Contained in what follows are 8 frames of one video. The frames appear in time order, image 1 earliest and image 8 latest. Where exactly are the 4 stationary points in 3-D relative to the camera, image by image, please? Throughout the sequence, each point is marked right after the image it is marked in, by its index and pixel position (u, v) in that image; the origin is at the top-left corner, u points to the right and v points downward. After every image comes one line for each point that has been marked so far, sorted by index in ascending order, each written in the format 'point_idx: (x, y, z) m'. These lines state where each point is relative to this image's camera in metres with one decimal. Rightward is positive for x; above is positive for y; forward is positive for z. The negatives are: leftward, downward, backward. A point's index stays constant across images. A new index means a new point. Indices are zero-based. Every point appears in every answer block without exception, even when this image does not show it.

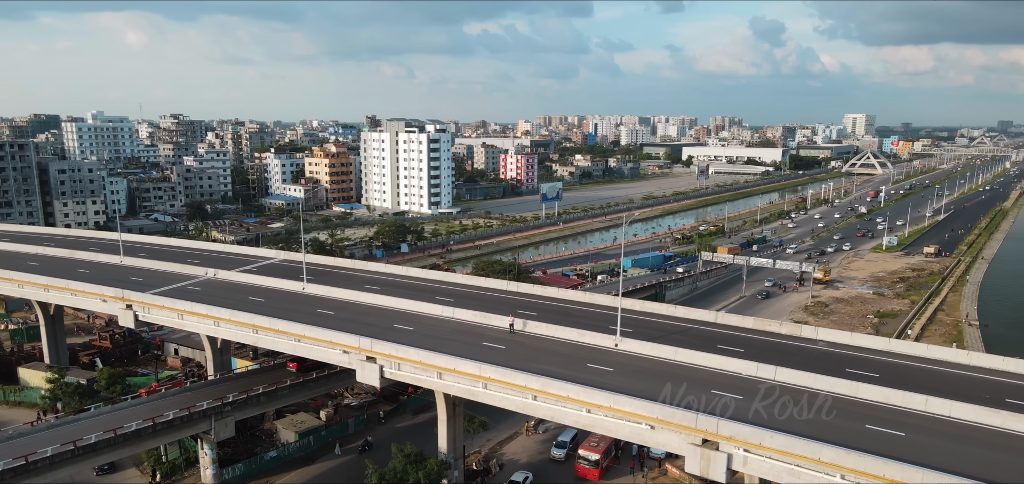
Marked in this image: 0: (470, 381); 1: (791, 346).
0: (-1.3, -4.4, +19.5) m
1: (+9.0, -3.4, +19.7) m
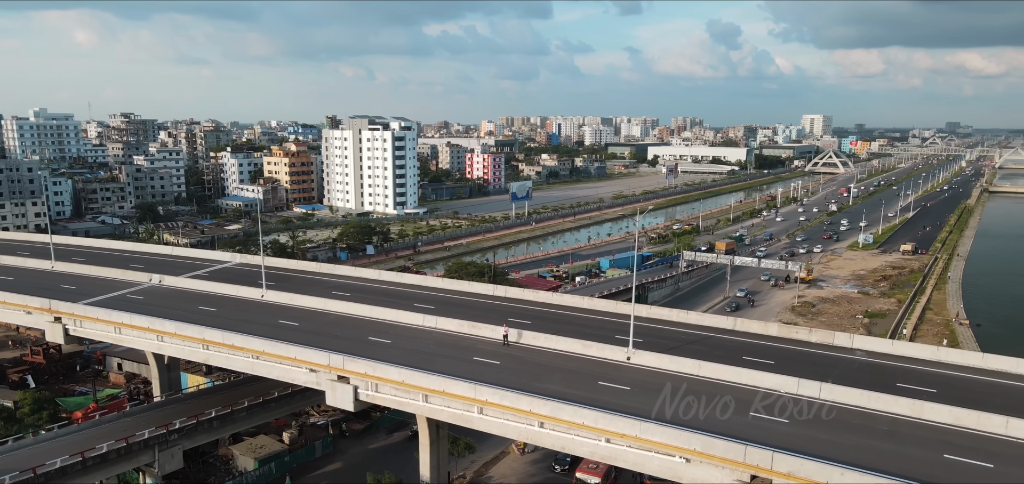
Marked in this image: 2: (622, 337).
0: (-1.3, -4.4, +16.6) m
1: (+8.9, -3.3, +17.4) m
2: (+3.5, -3.1, +19.4) m
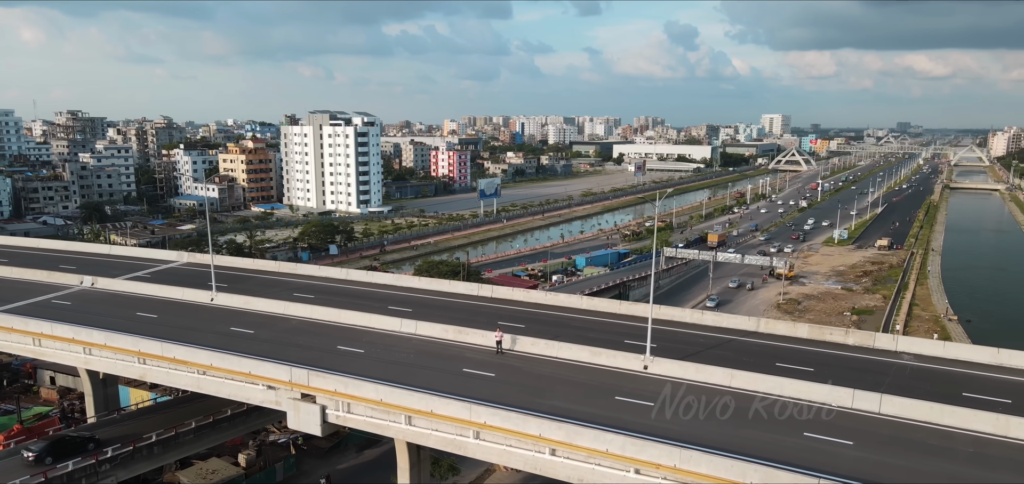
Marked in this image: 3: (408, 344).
0: (-1.3, -4.2, +13.8) m
1: (+8.9, -3.0, +15.2) m
2: (+3.3, -2.8, +16.9) m
3: (-3.1, -3.1, +18.4) m
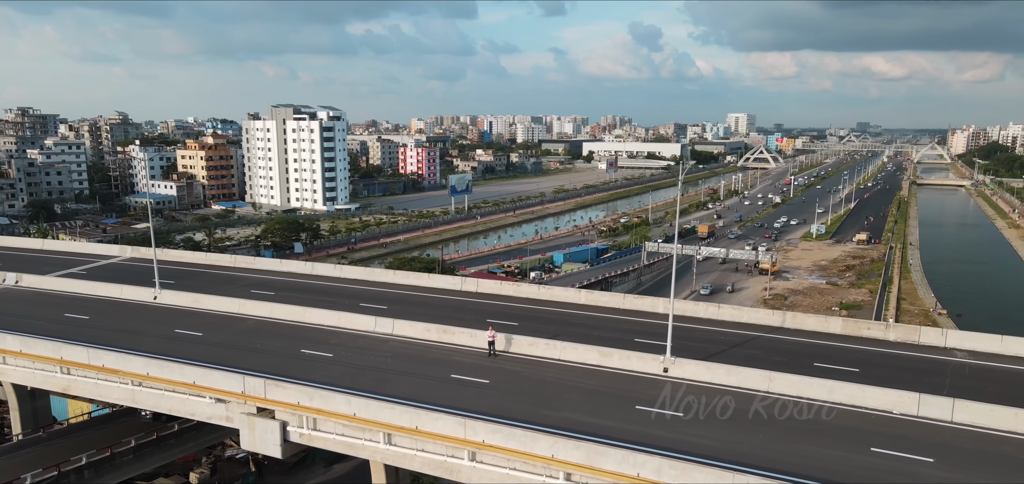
0: (-1.2, -3.8, +11.4) m
1: (+8.9, -2.6, +13.3) m
2: (+3.2, -2.4, +14.7) m
3: (-3.3, -2.7, +15.9) m
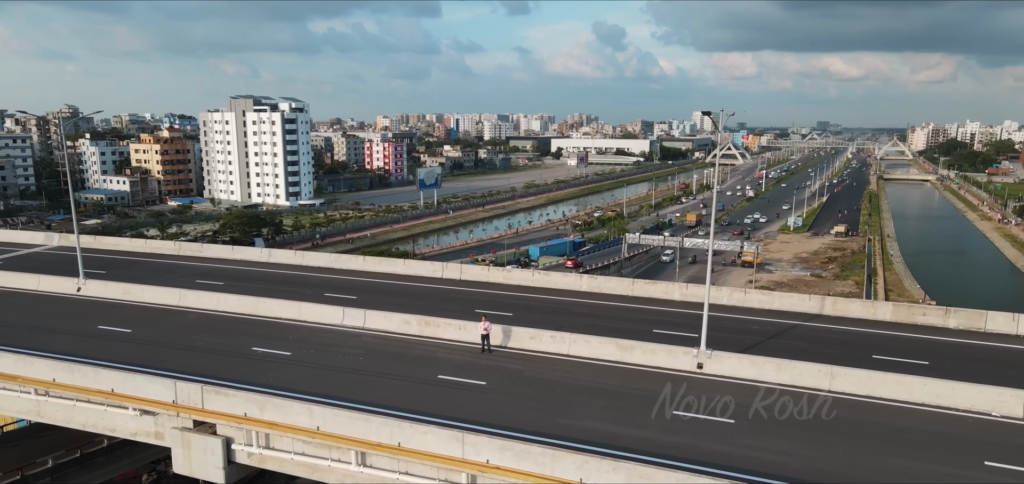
0: (-1.1, -3.3, +8.9) m
1: (+8.9, -2.0, +11.3) m
2: (+3.2, -1.9, +12.4) m
3: (-3.4, -2.2, +13.2) m
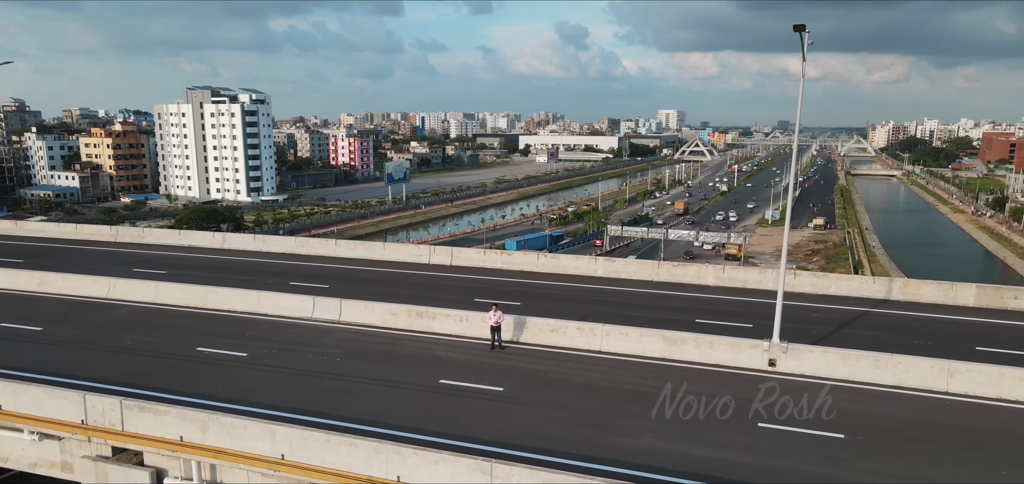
0: (-0.6, -2.8, +6.4) m
1: (+9.2, -1.5, +9.4) m
2: (+3.4, -1.4, +10.1) m
3: (-3.2, -1.7, +10.6) m
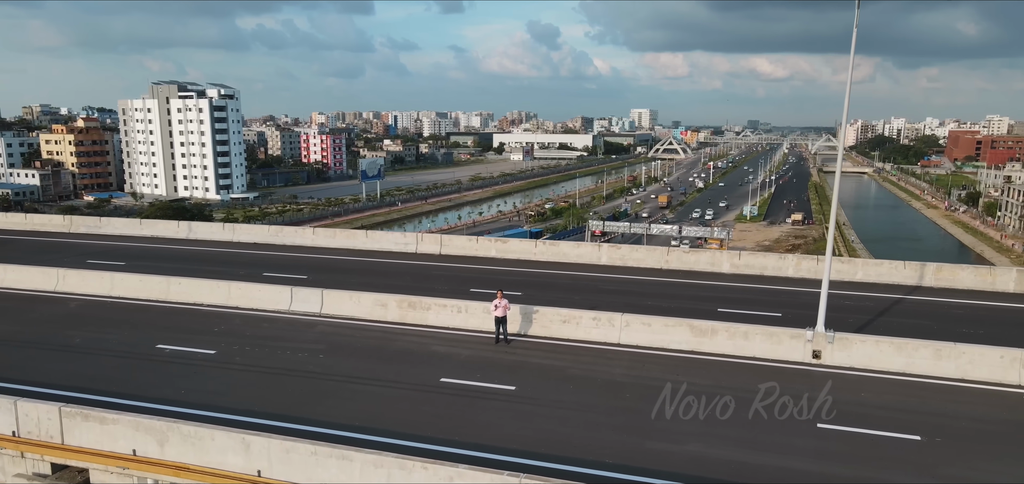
0: (-0.3, -2.5, +5.2) m
1: (+9.3, -1.1, +8.6) m
2: (+3.5, -1.1, +9.1) m
3: (-3.1, -1.4, +9.4) m
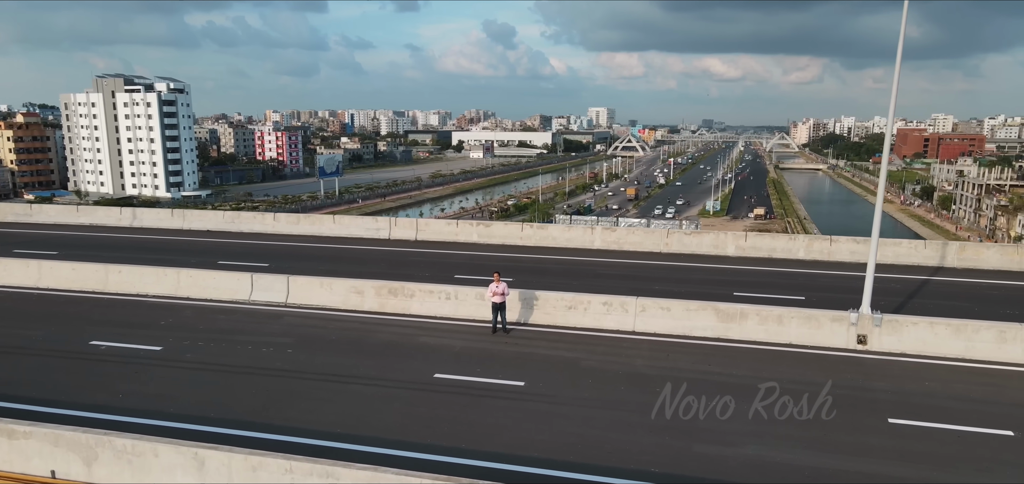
0: (-0.1, -2.2, +4.1) m
1: (+9.3, -0.8, +8.1) m
2: (+3.5, -0.8, +8.3) m
3: (-3.1, -1.1, +8.1) m
